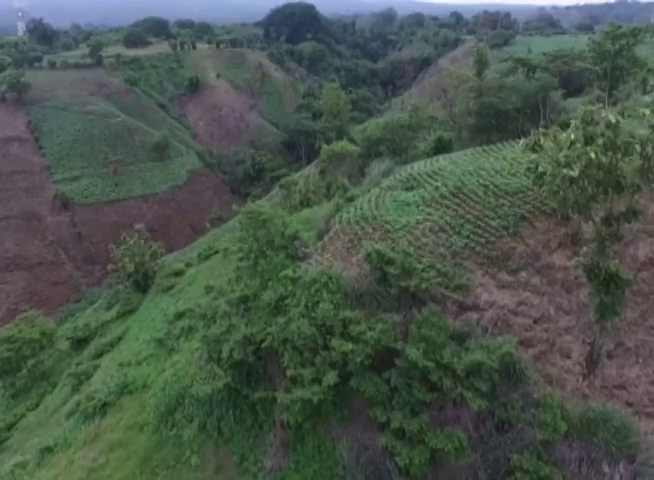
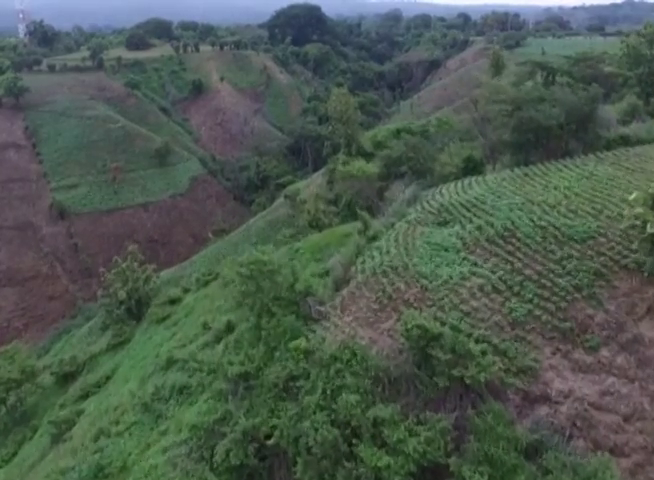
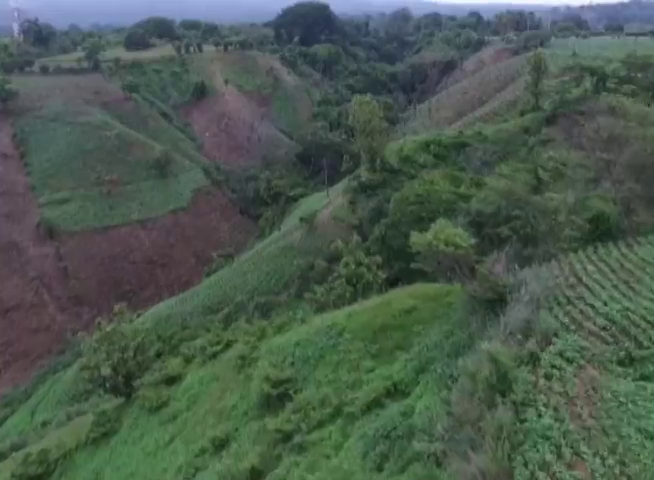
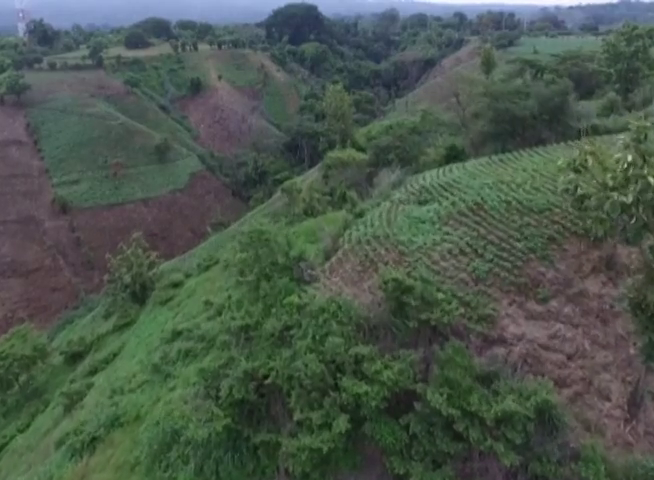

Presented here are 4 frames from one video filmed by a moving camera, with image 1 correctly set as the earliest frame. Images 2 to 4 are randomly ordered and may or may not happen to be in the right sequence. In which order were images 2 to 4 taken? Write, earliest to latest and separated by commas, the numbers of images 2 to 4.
4, 2, 3
